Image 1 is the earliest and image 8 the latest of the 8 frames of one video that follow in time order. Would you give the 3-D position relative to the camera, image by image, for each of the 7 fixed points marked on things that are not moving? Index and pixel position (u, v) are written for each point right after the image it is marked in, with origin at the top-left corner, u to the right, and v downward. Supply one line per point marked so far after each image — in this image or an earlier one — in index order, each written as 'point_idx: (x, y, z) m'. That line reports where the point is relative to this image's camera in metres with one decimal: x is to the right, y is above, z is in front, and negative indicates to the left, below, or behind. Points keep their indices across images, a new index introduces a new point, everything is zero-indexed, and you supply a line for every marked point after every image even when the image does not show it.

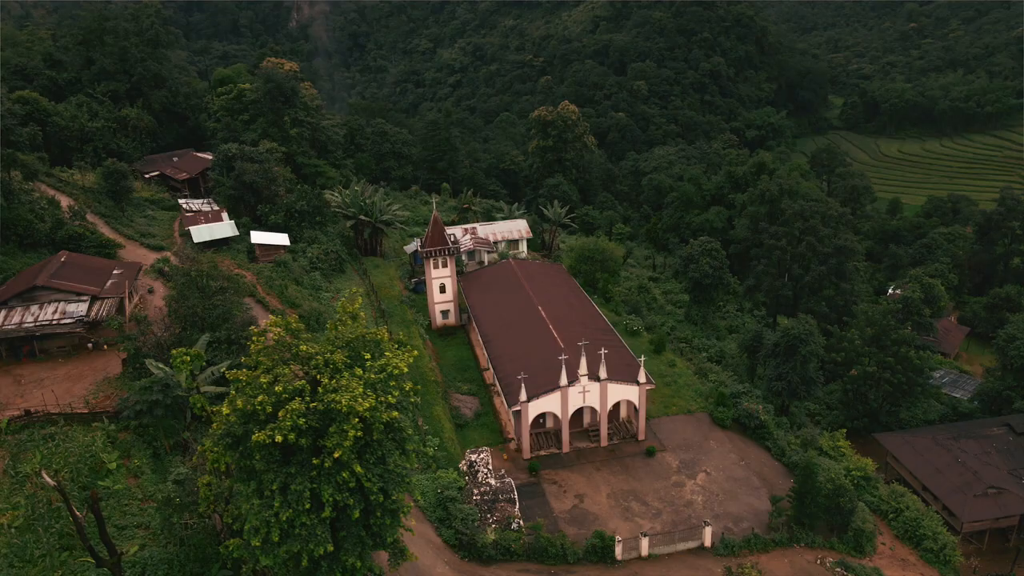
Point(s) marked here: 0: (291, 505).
0: (-3.6, -3.4, +11.5) m
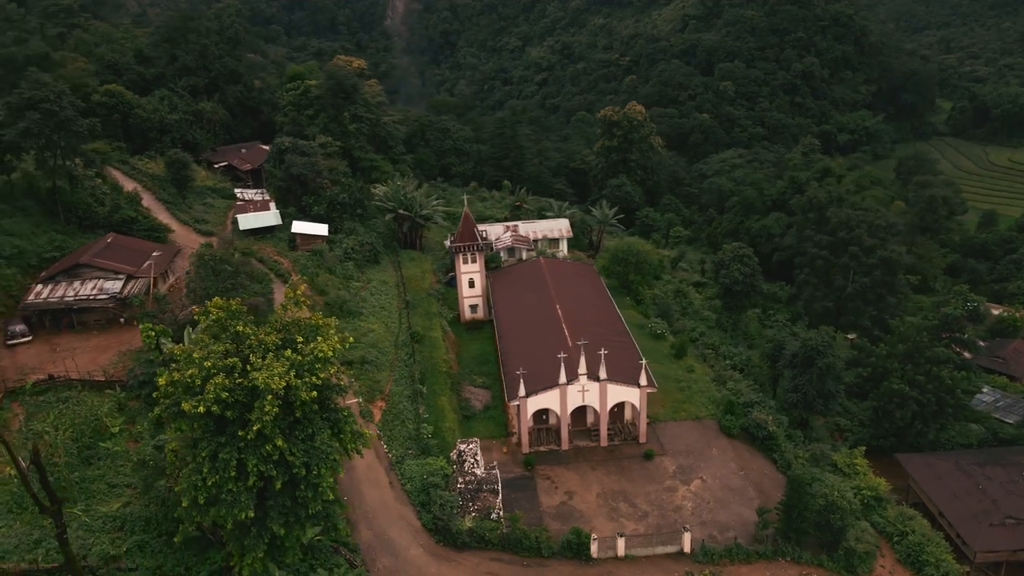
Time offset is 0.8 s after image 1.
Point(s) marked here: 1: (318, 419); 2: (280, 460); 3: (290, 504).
0: (-5.1, -3.1, +12.5) m
1: (-3.6, -2.4, +13.5) m
2: (-4.1, -3.0, +12.6) m
3: (-3.9, -3.8, +13.0) m
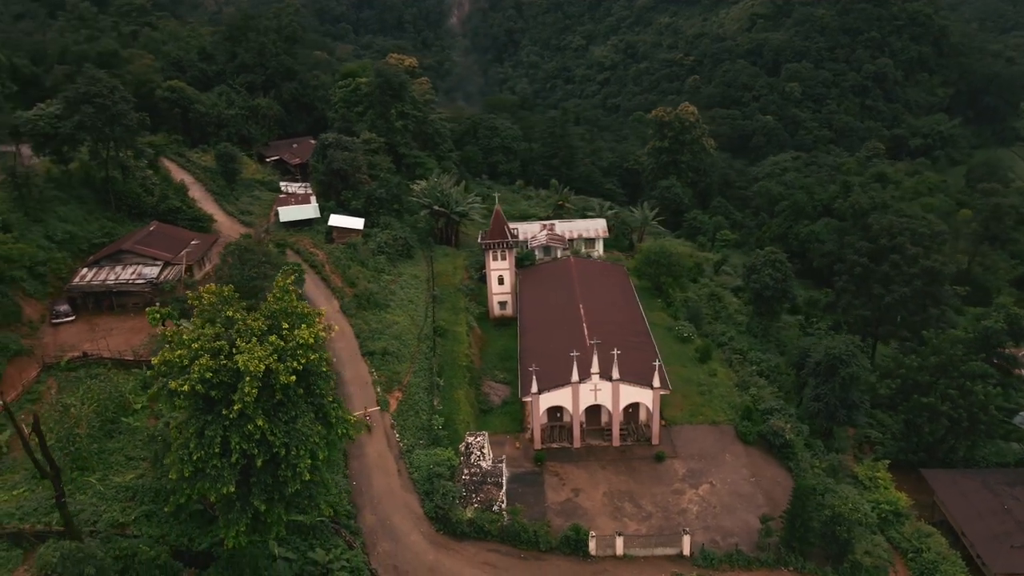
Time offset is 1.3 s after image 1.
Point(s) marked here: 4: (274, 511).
0: (-5.6, -2.8, +13.3) m
1: (-4.1, -2.2, +14.1) m
2: (-4.6, -2.8, +13.3) m
3: (-4.5, -3.6, +13.7) m
4: (-4.5, -4.2, +13.8) m
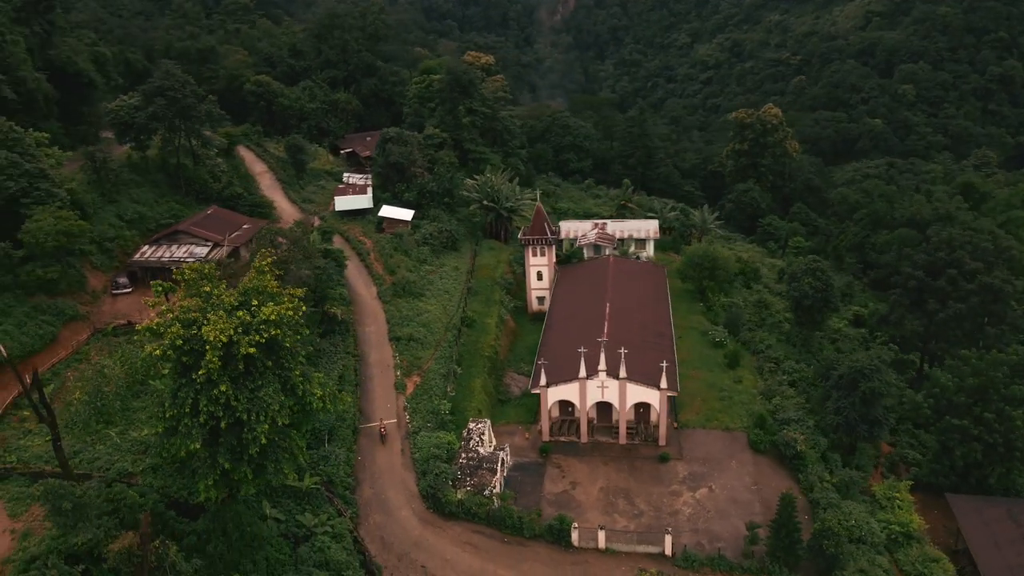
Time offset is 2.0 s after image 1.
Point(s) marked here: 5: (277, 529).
0: (-6.8, -2.4, +14.9) m
1: (-5.1, -1.8, +15.5) m
2: (-5.8, -2.4, +14.8) m
3: (-5.6, -3.2, +15.1) m
4: (-5.6, -3.8, +15.3) m
5: (-6.0, -6.2, +19.0) m
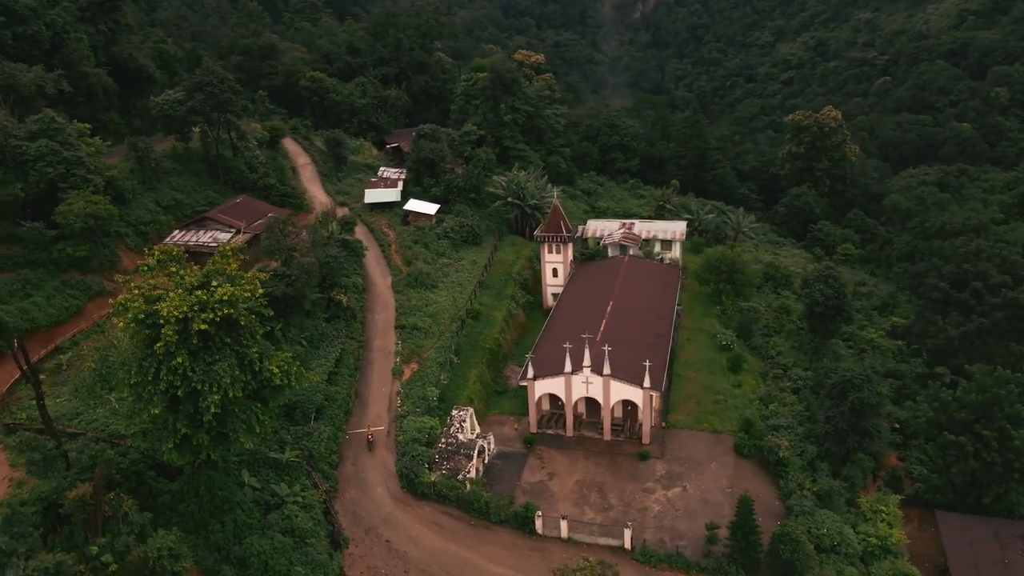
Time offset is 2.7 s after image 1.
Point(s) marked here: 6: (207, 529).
0: (-8.3, -1.9, +16.4) m
1: (-6.5, -1.4, +16.9) m
2: (-7.3, -1.9, +16.3) m
3: (-7.1, -2.8, +16.6) m
4: (-7.1, -3.4, +16.7) m
5: (-7.2, -5.8, +20.4) m
6: (-7.8, -6.2, +18.9) m
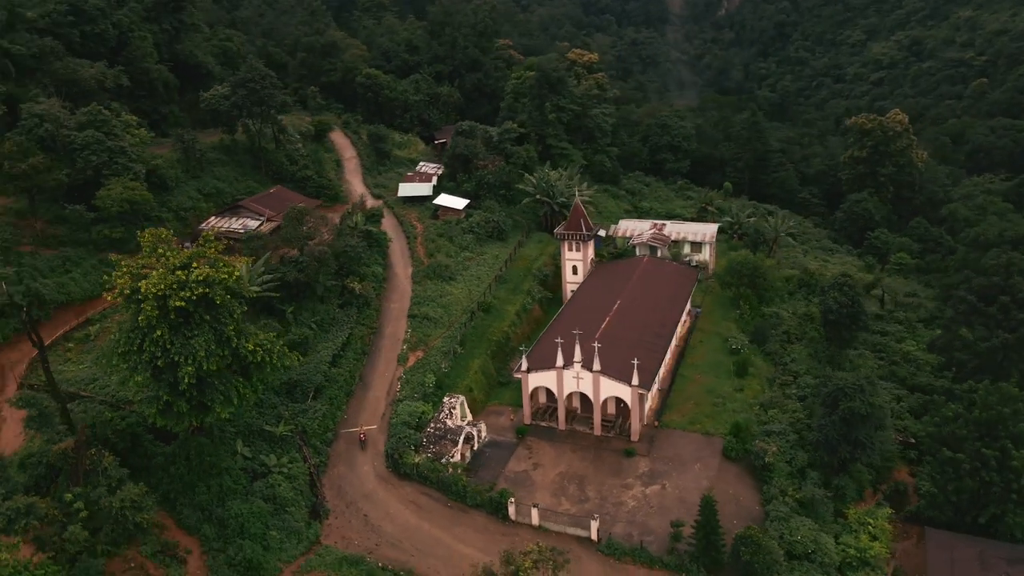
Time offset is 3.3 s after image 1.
0: (-9.5, -1.4, +18.2) m
1: (-7.6, -0.9, +18.5) m
2: (-8.5, -1.5, +17.9) m
3: (-8.3, -2.3, +18.2) m
4: (-8.4, -2.9, +18.4) m
5: (-8.1, -5.3, +22.1) m
6: (-8.9, -5.6, +20.6) m
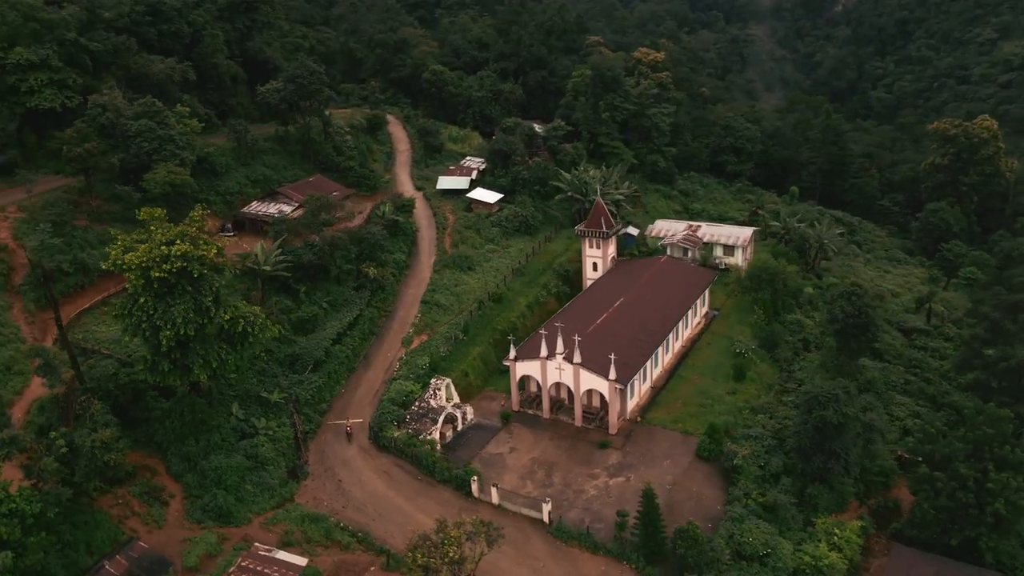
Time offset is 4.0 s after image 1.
0: (-11.0, -0.6, +20.8) m
1: (-9.1, -0.2, +20.8) m
2: (-10.1, -0.7, +20.4) m
3: (-9.9, -1.5, +20.7) m
4: (-9.9, -2.1, +20.9) m
5: (-9.3, -4.5, +24.5) m
6: (-10.3, -4.9, +23.2) m
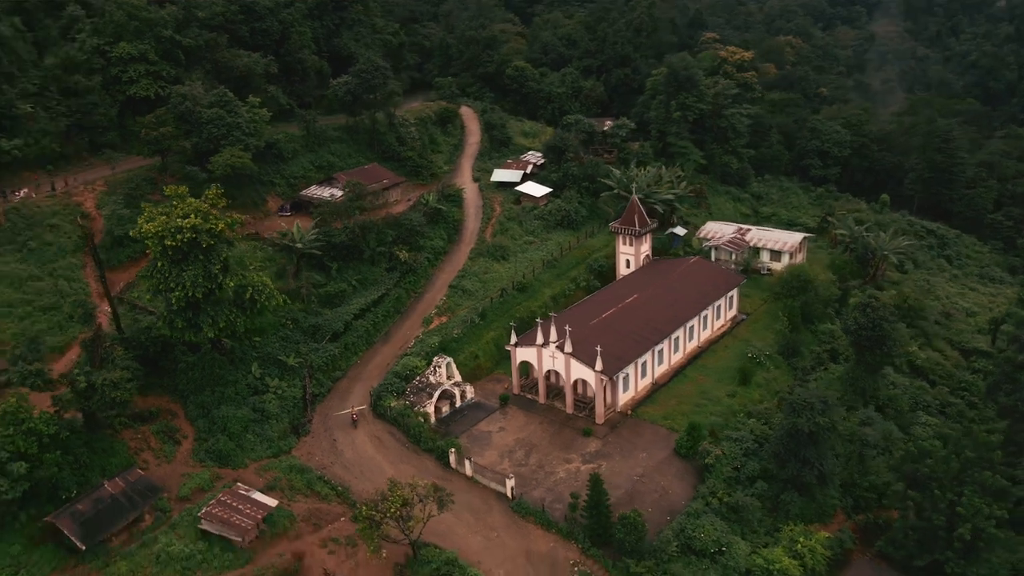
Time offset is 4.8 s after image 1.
0: (-11.9, +0.6, +24.2) m
1: (-10.1, +0.8, +23.9) m
2: (-11.1, +0.4, +23.7) m
3: (-10.9, -0.5, +24.0) m
4: (-11.0, -1.1, +24.1) m
5: (-10.0, -3.5, +27.7) m
6: (-11.1, -3.8, +26.5) m
